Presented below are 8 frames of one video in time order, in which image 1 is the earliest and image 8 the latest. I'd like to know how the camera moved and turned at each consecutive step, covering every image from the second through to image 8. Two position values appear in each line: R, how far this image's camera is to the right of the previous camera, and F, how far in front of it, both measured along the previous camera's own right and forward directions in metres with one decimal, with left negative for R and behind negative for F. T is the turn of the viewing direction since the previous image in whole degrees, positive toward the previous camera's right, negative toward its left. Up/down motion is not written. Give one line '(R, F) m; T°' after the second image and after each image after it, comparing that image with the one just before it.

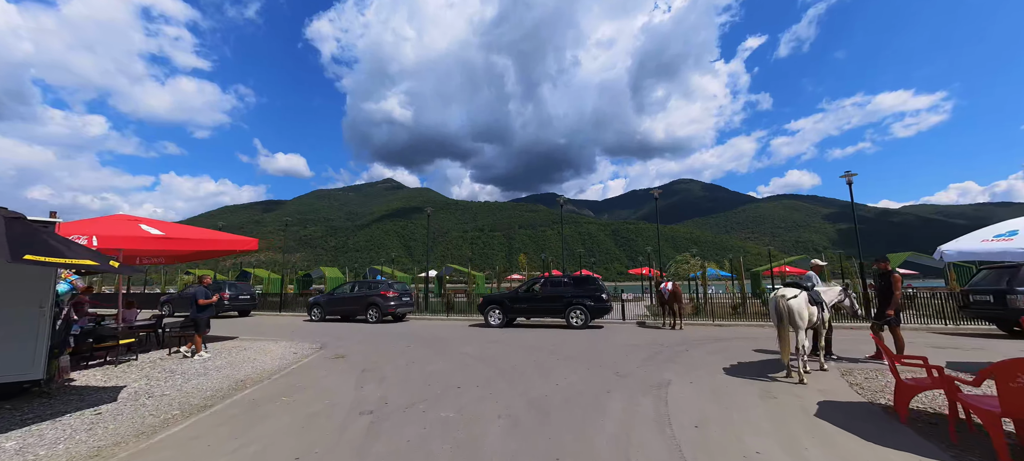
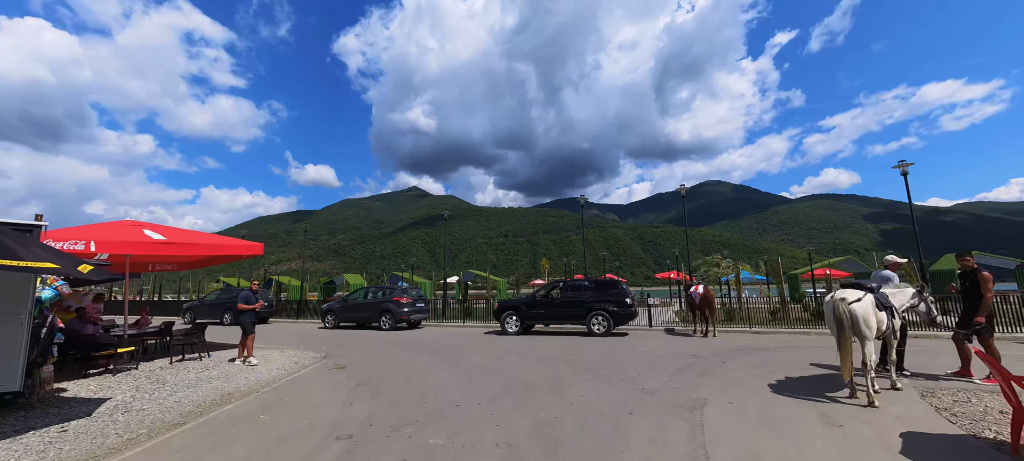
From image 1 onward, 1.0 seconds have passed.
(+0.2, +0.6) m; -4°
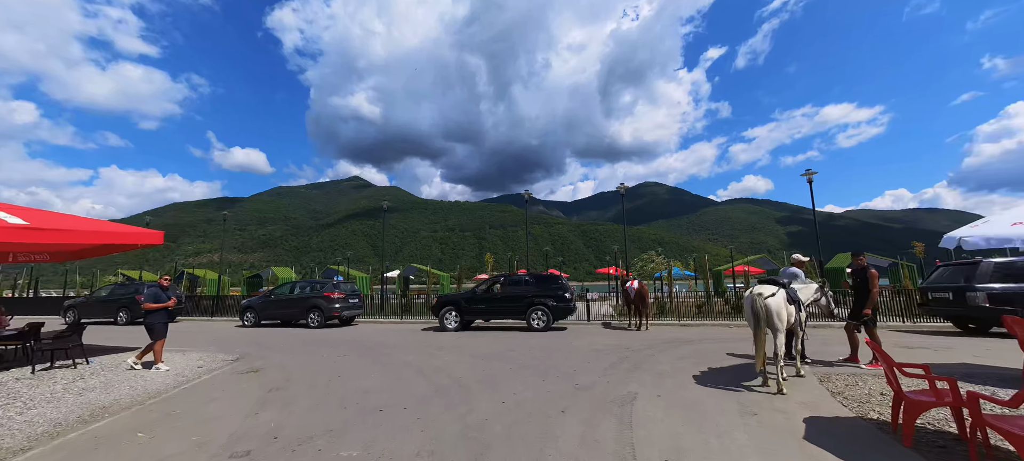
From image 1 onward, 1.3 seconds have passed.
(+0.1, +0.2) m; +8°
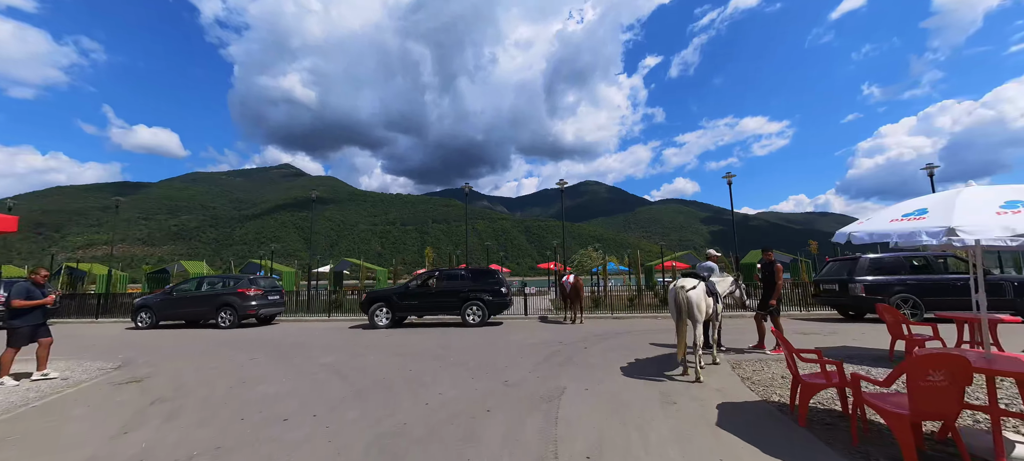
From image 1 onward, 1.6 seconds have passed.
(+0.2, +0.2) m; +8°
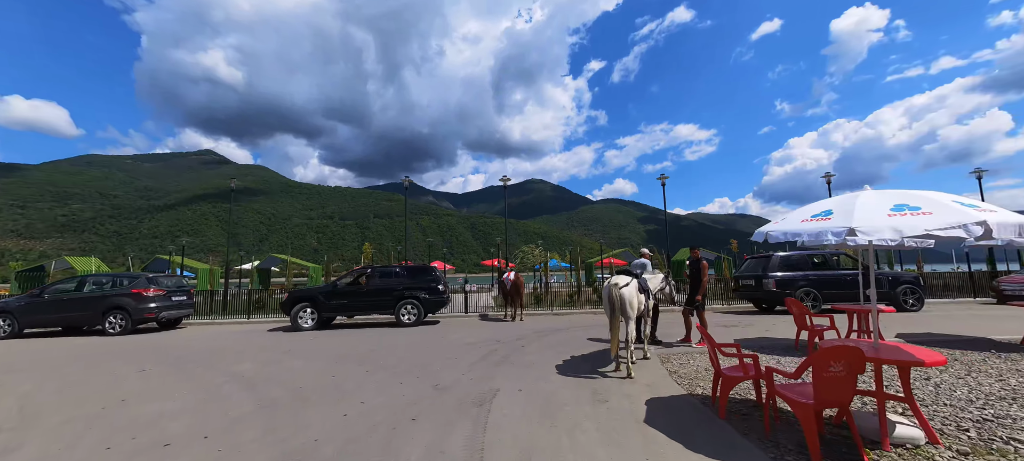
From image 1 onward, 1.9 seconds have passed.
(+0.1, +0.2) m; +8°
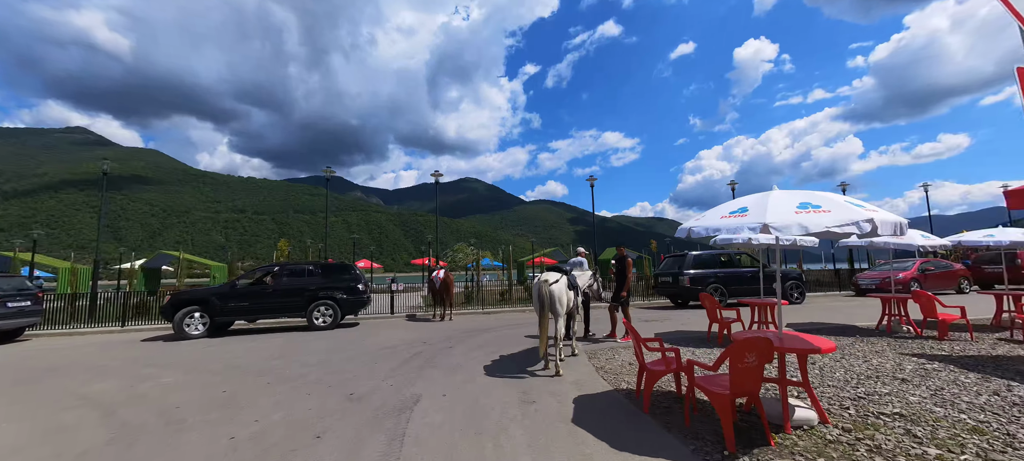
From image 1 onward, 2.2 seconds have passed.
(+0.1, +0.3) m; +10°
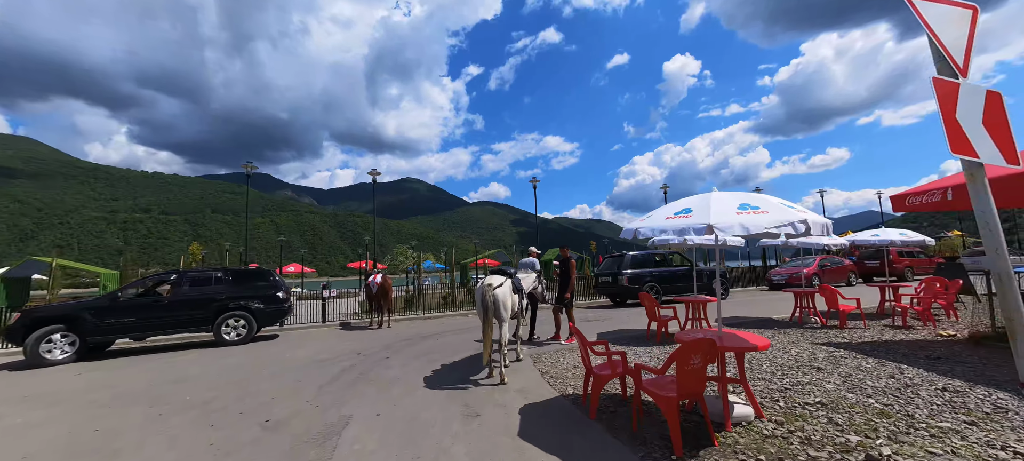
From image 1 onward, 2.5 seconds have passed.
(0.0, +0.3) m; +8°
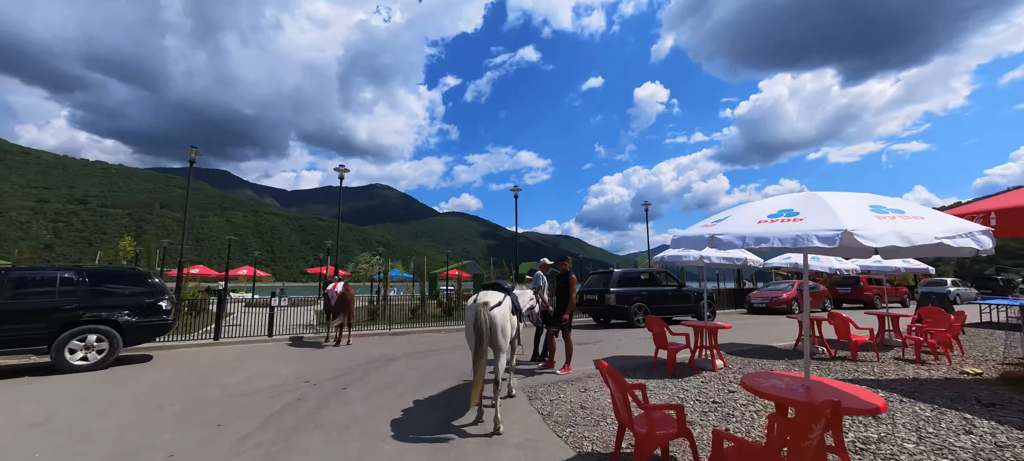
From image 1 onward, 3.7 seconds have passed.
(-0.5, +1.4) m; +4°
